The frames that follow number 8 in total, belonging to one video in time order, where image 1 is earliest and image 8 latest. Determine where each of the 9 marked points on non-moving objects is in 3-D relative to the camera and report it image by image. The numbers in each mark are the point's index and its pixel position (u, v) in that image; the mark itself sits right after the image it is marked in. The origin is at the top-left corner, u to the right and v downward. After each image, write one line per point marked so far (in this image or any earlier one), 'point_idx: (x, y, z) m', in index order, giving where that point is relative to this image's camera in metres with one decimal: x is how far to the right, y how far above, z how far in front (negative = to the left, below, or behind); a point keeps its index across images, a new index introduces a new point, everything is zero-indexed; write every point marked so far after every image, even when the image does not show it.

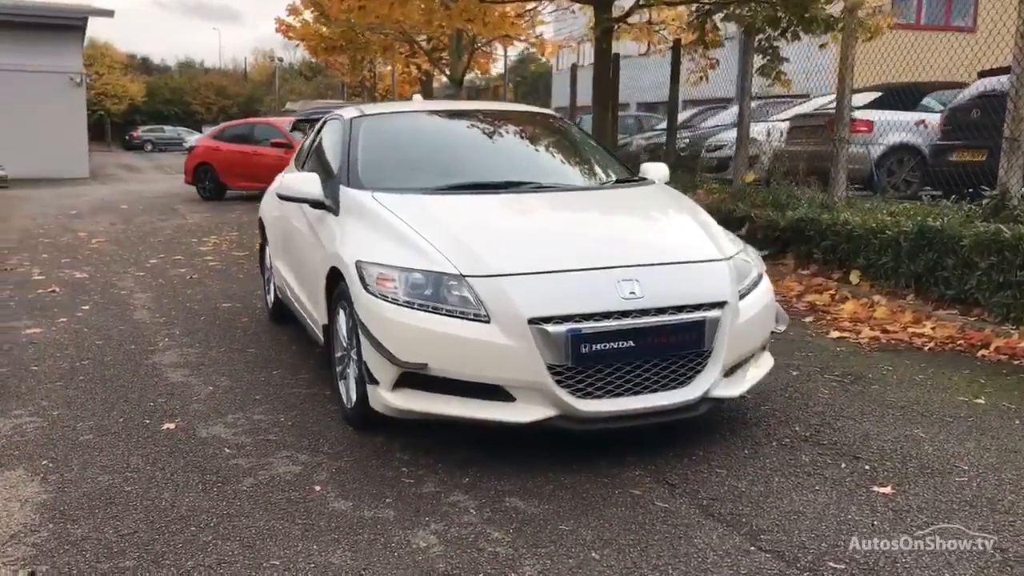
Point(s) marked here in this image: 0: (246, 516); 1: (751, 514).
0: (-0.8, -0.7, +3.0) m
1: (+0.7, -0.7, +3.0) m
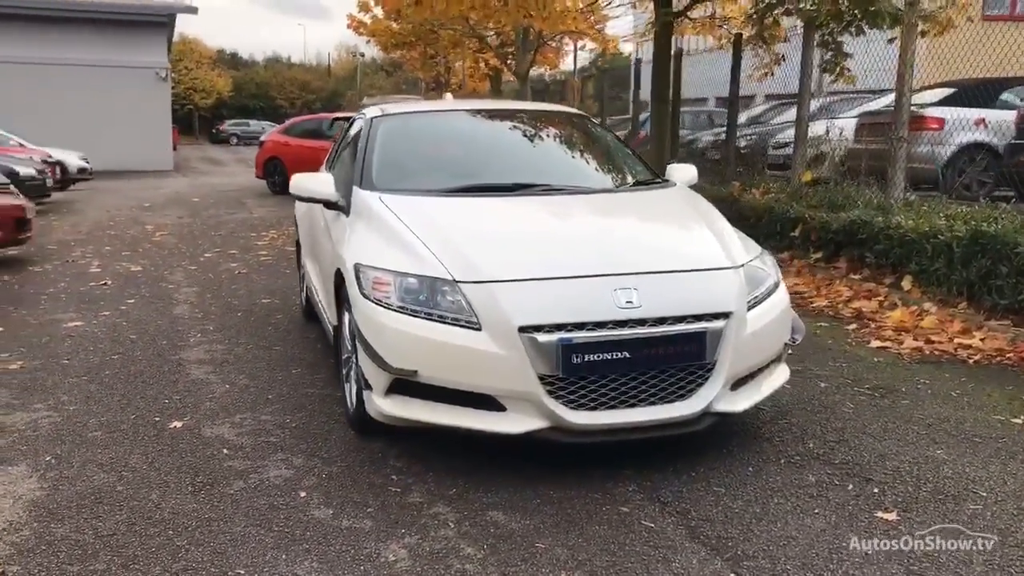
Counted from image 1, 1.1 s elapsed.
0: (-0.9, -0.7, +3.0) m
1: (+0.7, -0.7, +2.9) m
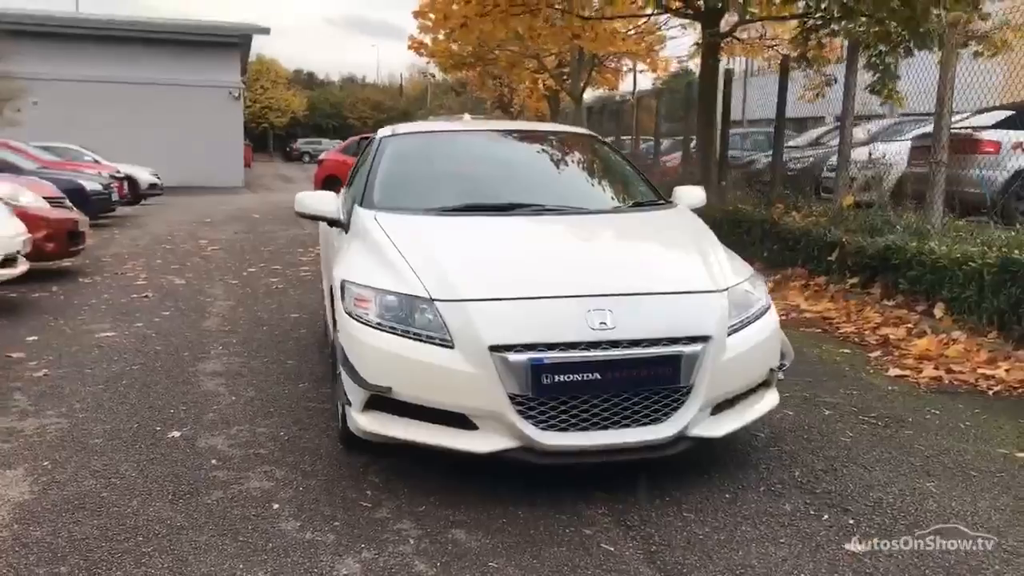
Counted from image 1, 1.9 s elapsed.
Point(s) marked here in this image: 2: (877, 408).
0: (-1.0, -0.8, +3.1) m
1: (+0.5, -0.8, +2.8) m
2: (+1.7, -0.6, +4.6) m
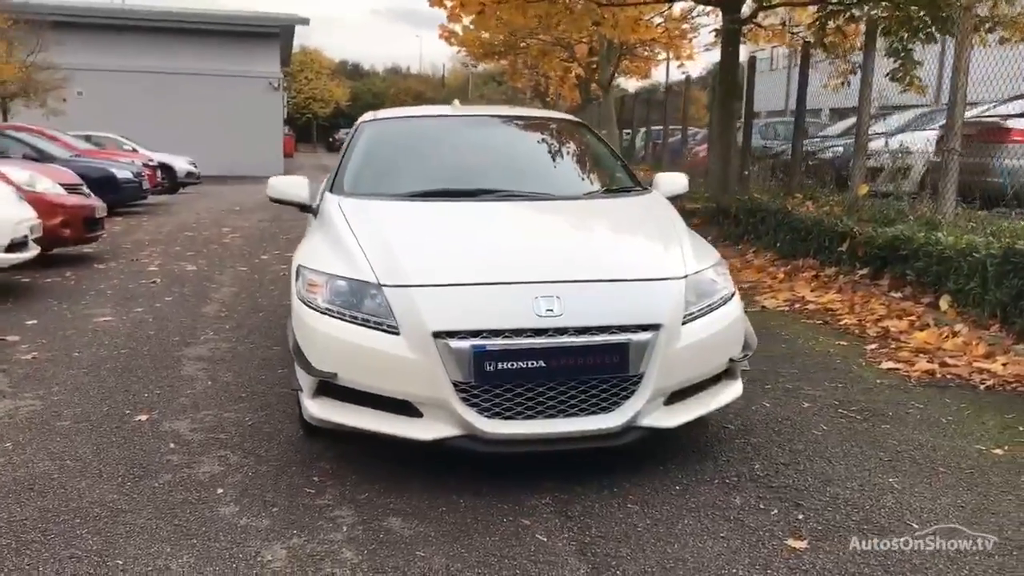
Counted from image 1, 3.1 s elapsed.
0: (-1.2, -0.7, +3.1) m
1: (+0.3, -0.8, +2.7) m
2: (+1.6, -0.5, +4.5) m
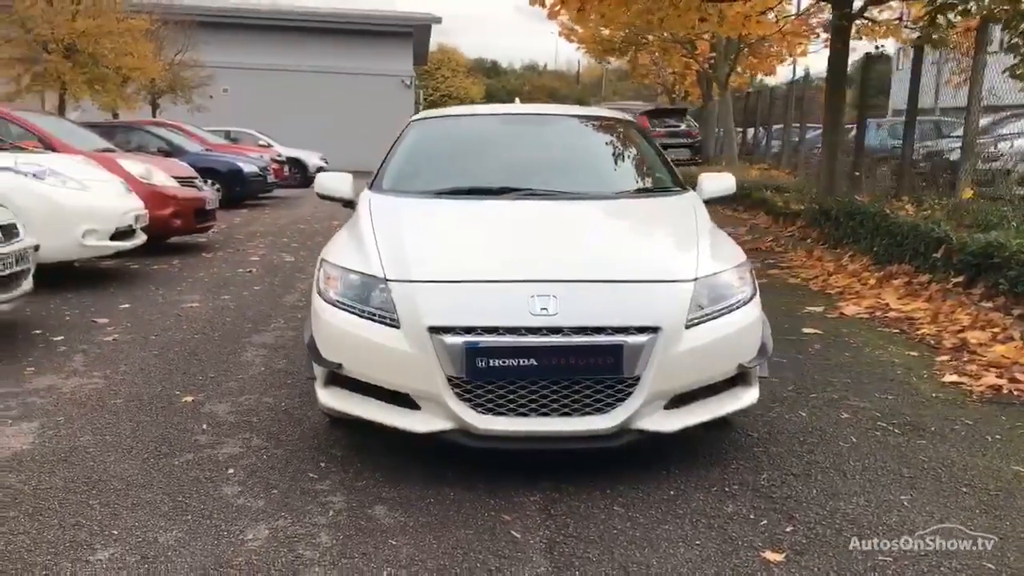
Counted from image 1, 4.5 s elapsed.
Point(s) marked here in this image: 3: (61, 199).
0: (-1.2, -0.7, +3.3) m
1: (+0.2, -0.8, +2.7) m
2: (+1.7, -0.5, +4.3) m
3: (-3.3, +0.7, +7.3) m
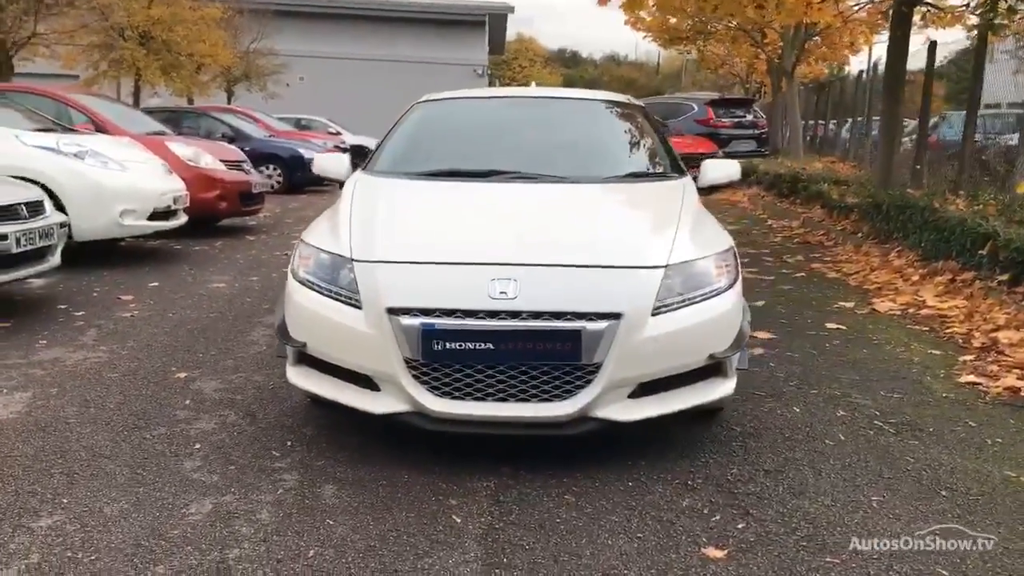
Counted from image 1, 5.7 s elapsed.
0: (-1.4, -0.6, +3.3) m
1: (0.0, -0.7, +2.7) m
2: (+1.7, -0.5, +4.1) m
3: (-3.1, +0.8, +7.5) m
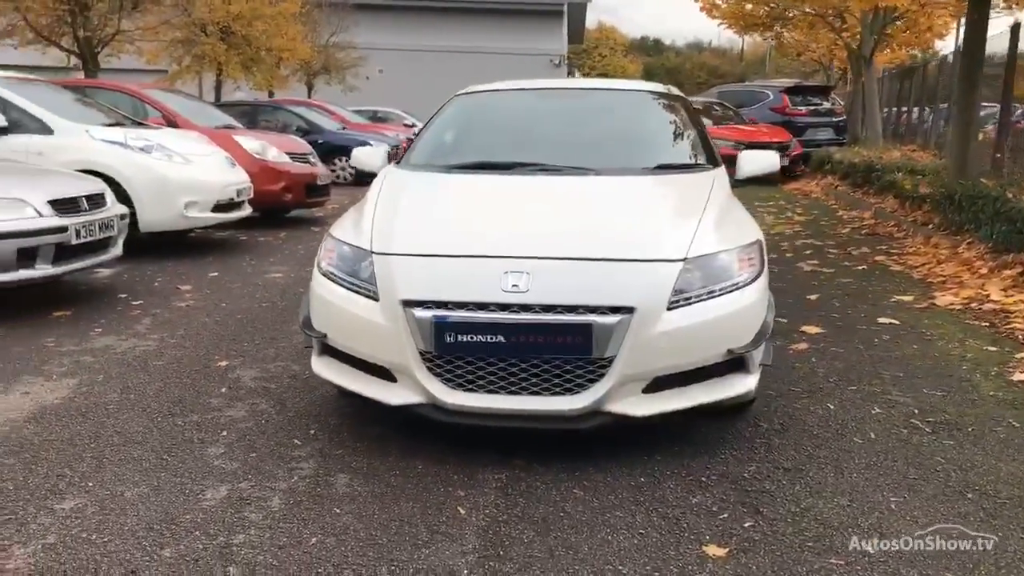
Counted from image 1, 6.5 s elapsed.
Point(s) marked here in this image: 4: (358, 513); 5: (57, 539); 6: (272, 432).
0: (-1.3, -0.5, +3.4) m
1: (0.0, -0.7, +2.7) m
2: (+1.8, -0.5, +4.0) m
3: (-2.7, +0.9, +7.7) m
4: (-0.4, -0.7, +2.9) m
5: (-1.2, -0.7, +2.7) m
6: (-0.9, -0.5, +3.6) m
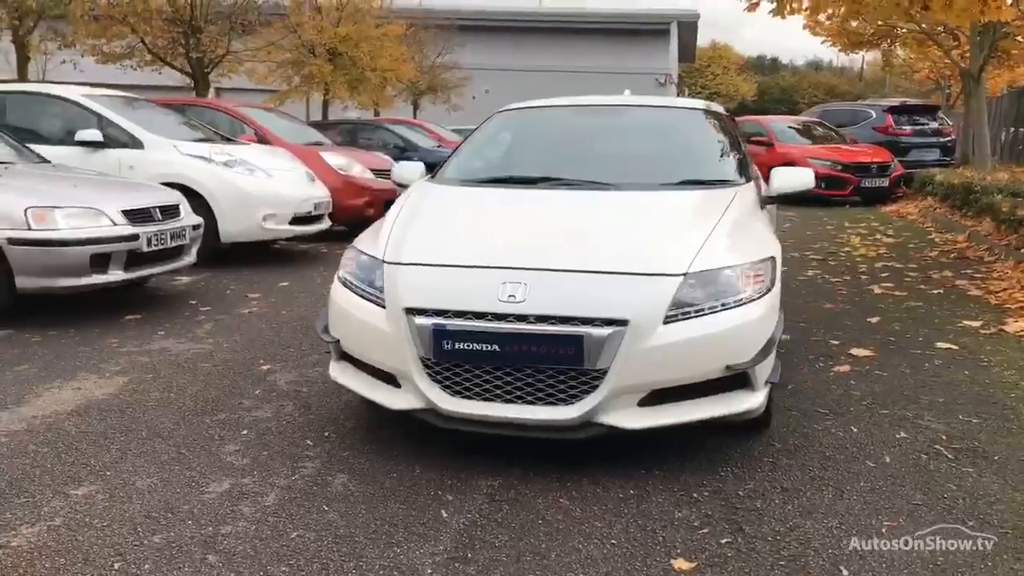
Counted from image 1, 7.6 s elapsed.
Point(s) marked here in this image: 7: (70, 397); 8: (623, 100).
0: (-1.3, -0.6, +3.6) m
1: (0.0, -0.7, +2.7) m
2: (+1.8, -0.6, +3.8) m
3: (-2.2, +0.8, +8.0) m
4: (-0.5, -0.7, +3.0) m
5: (-1.3, -0.7, +2.9) m
6: (-0.8, -0.5, +3.7) m
7: (-1.9, -0.5, +4.2) m
8: (+0.7, +1.0, +5.3) m
